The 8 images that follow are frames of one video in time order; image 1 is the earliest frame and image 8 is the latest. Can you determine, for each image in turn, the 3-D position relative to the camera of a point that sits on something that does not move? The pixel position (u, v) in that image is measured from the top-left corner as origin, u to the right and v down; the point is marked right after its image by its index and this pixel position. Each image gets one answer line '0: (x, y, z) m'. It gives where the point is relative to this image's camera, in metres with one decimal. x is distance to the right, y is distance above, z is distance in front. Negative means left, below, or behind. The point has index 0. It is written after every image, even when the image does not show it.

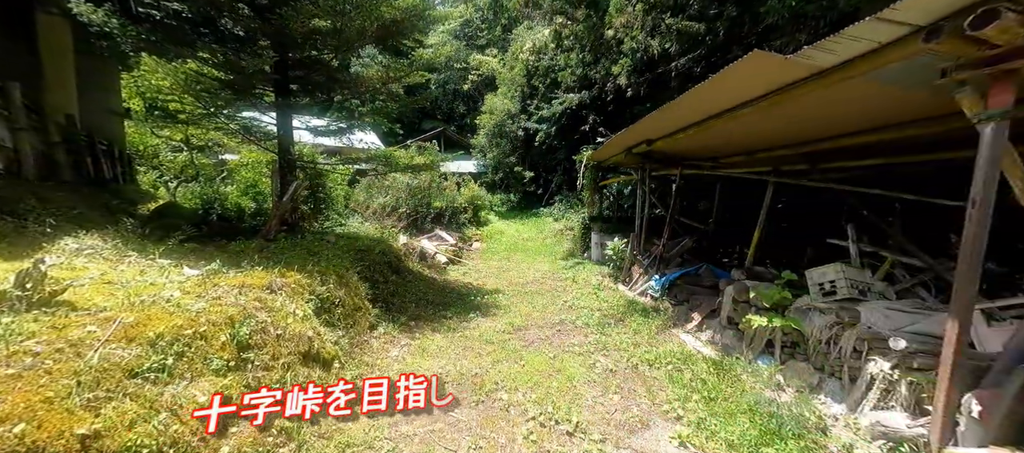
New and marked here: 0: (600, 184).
0: (+1.8, +0.9, +8.2) m
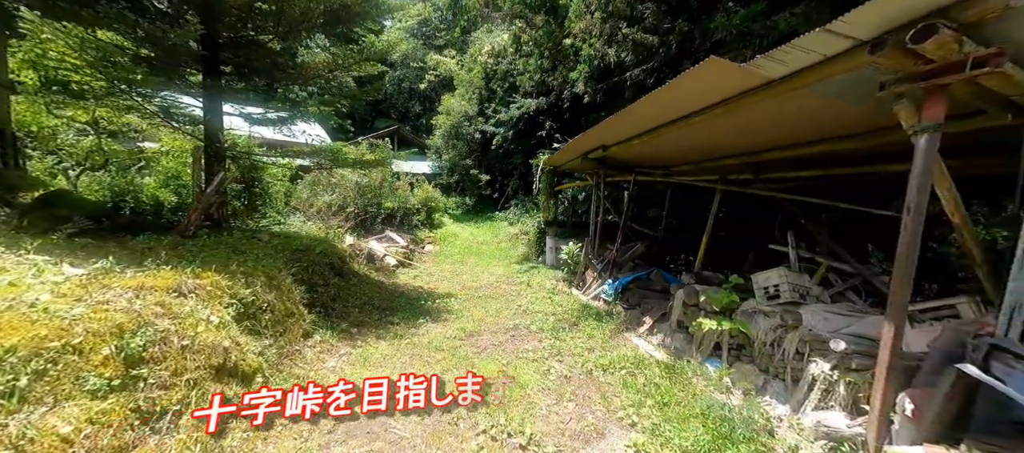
0: (+0.9, +0.8, +8.3) m
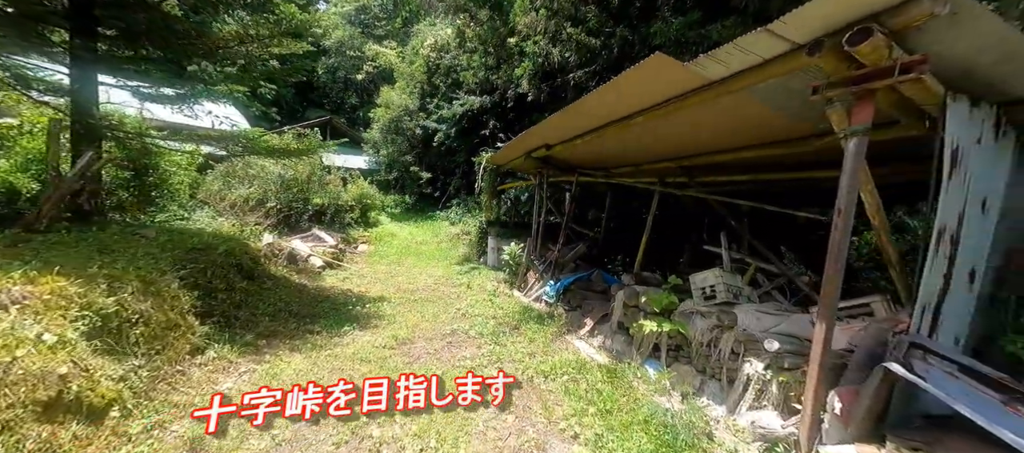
0: (-0.3, +0.8, +8.1) m
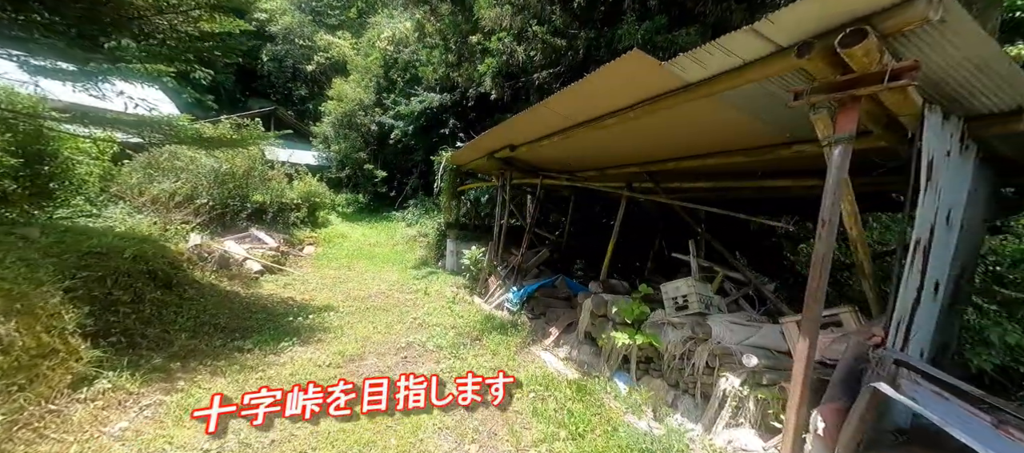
0: (-1.1, +0.7, +7.8) m
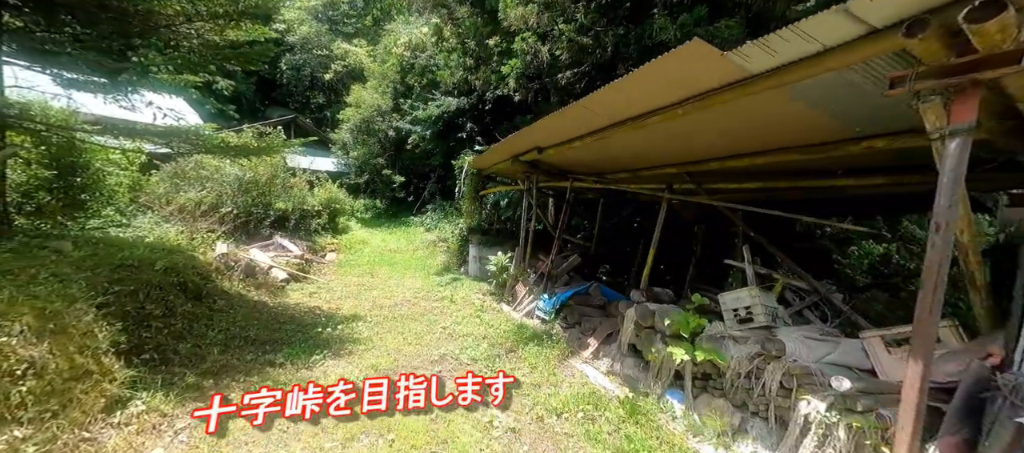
0: (-0.6, +0.6, +7.7) m
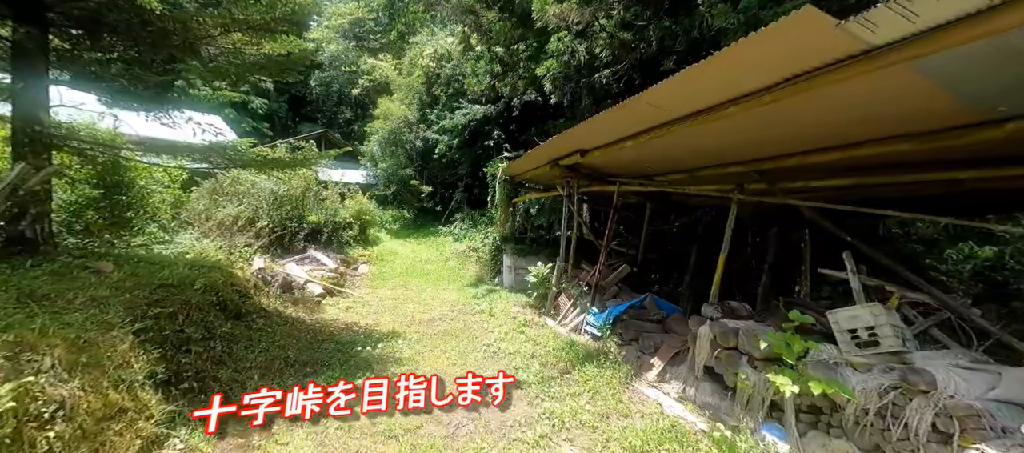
0: (0.0, +0.5, +7.5) m
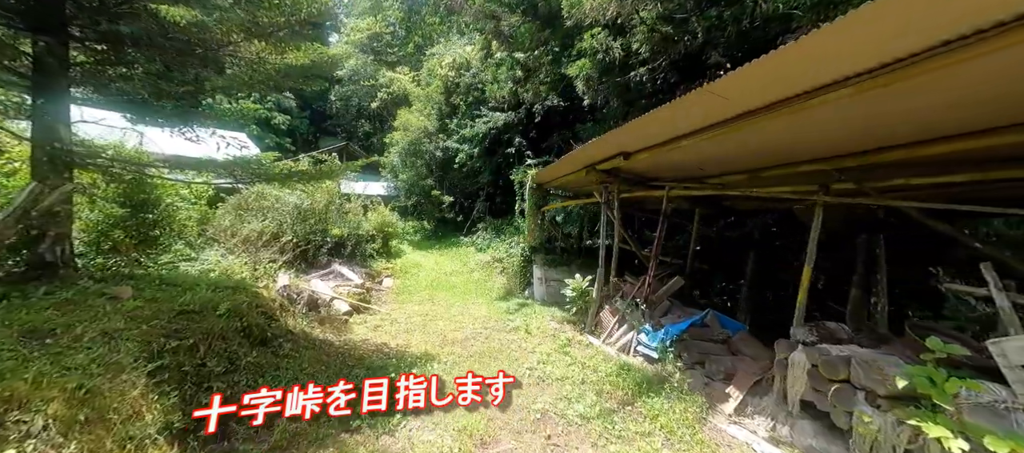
0: (+0.5, +0.3, +7.2) m
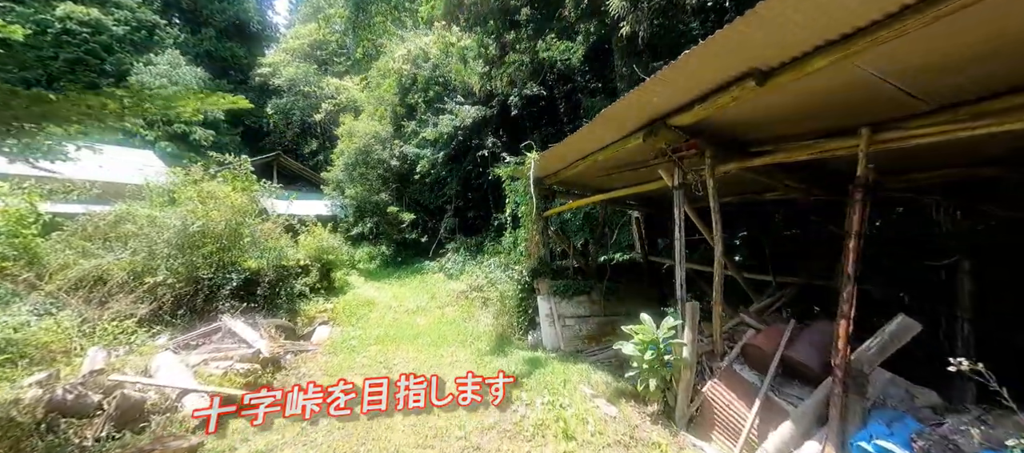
0: (+0.4, +0.2, +5.0) m
